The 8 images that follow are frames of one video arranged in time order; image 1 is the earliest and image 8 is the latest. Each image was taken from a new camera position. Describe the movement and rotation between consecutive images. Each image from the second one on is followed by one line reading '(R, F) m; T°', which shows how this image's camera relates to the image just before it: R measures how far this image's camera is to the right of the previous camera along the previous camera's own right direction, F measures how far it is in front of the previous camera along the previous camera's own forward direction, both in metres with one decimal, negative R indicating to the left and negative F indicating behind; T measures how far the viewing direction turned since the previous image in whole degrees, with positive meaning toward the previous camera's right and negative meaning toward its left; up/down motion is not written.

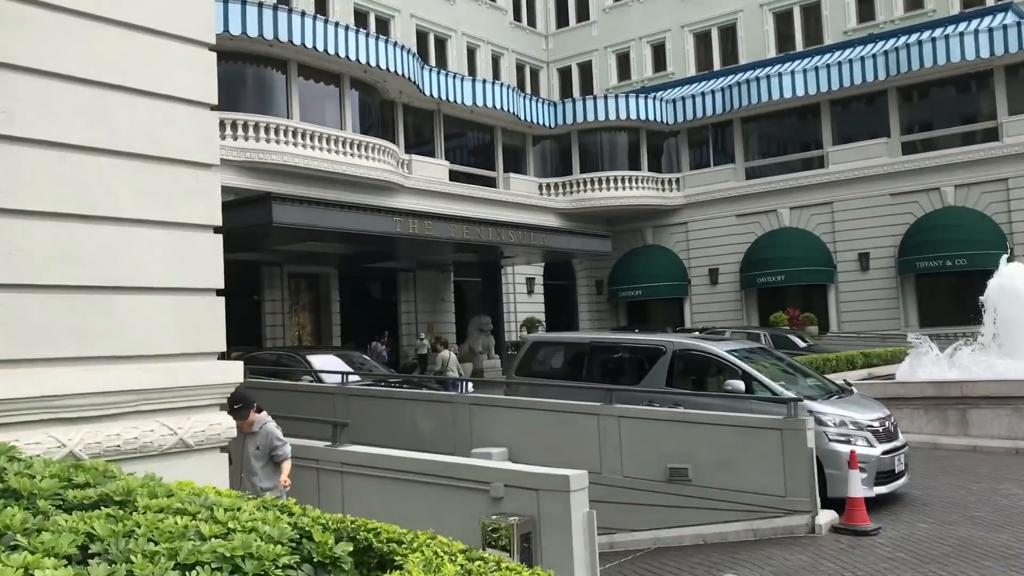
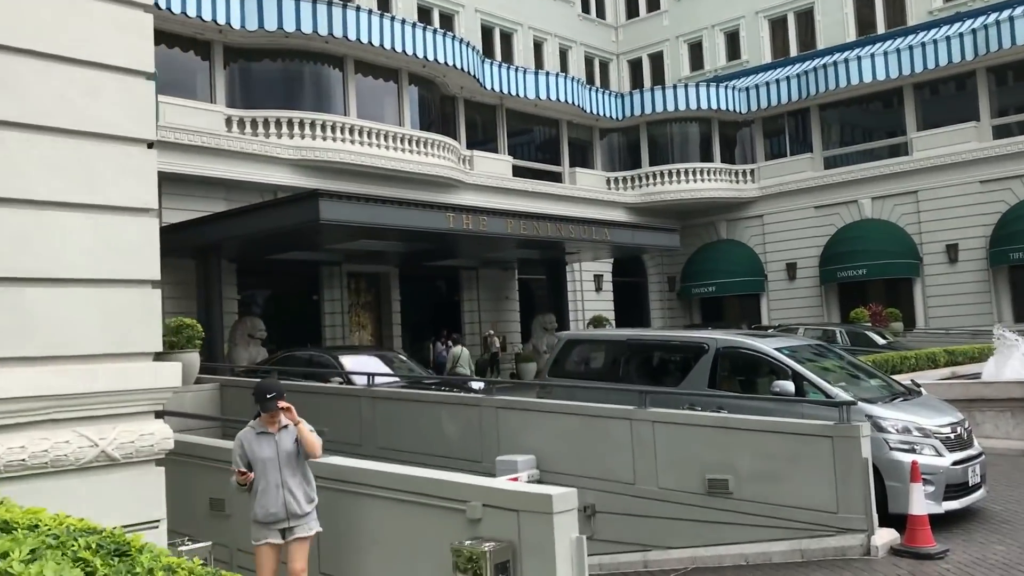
(+0.5, +0.7) m; -5°
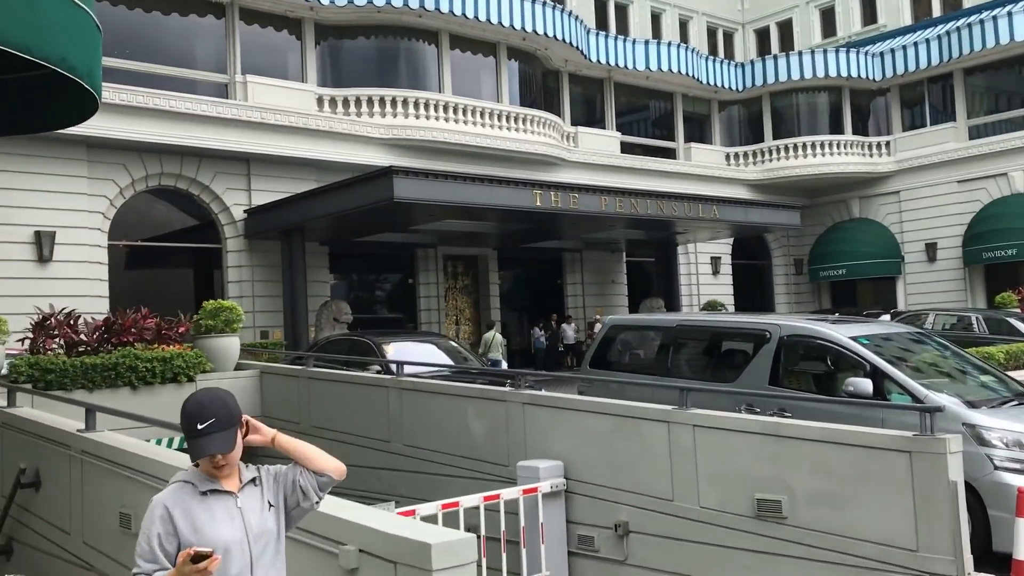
(+0.8, +1.2) m; -8°
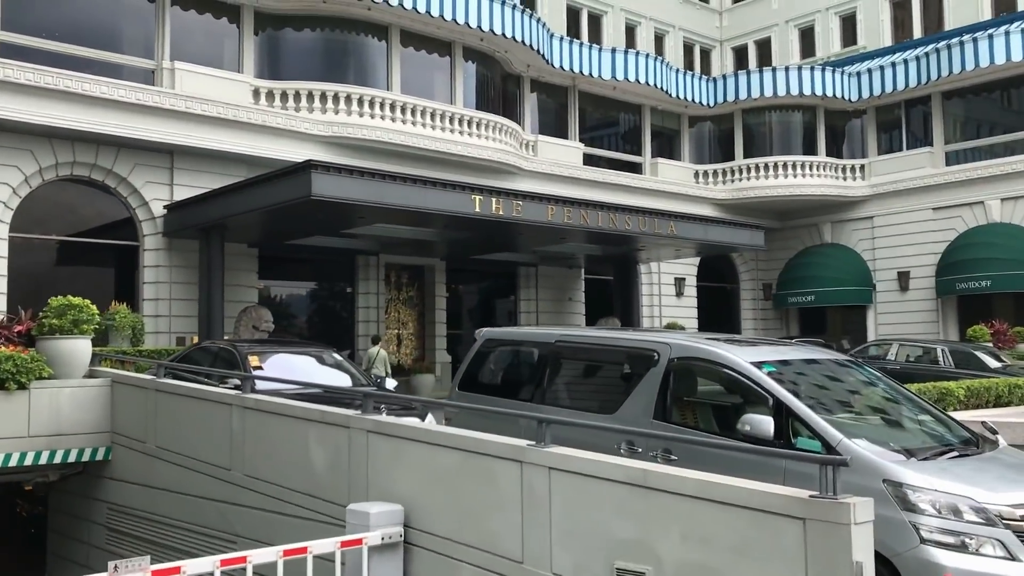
(+0.8, +1.3) m; +1°
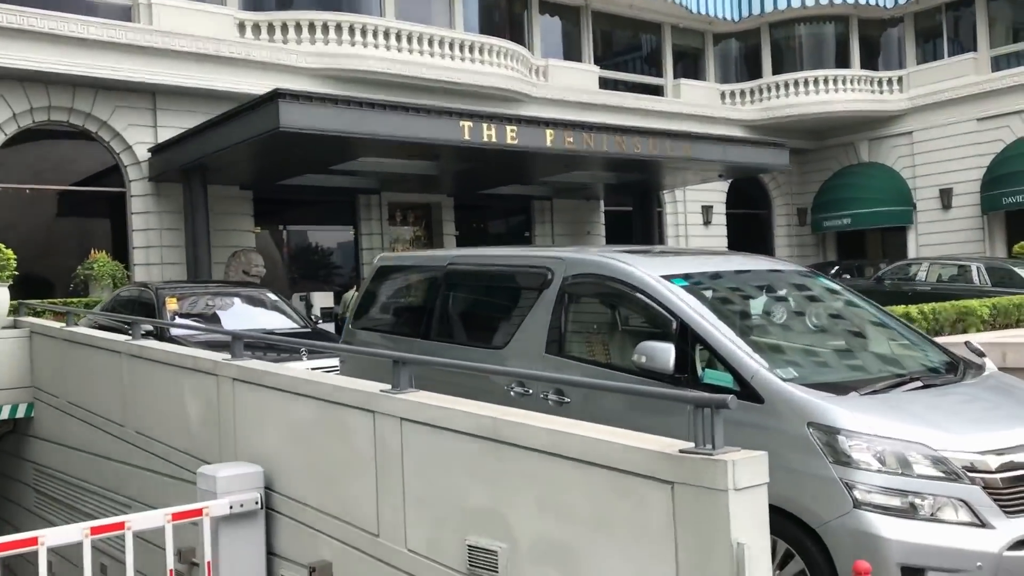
(+0.8, +1.0) m; -3°
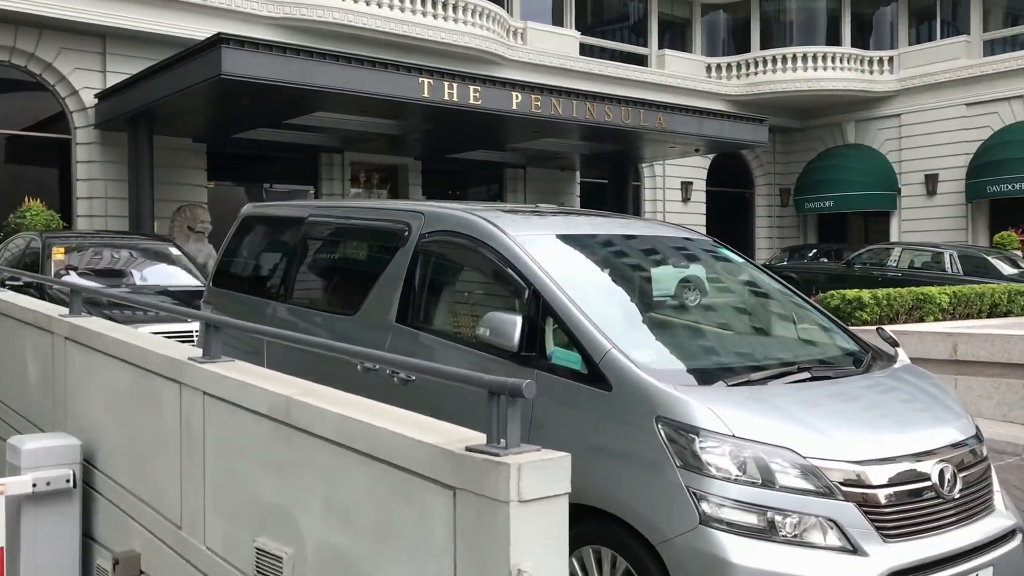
(+0.5, +0.6) m; +1°
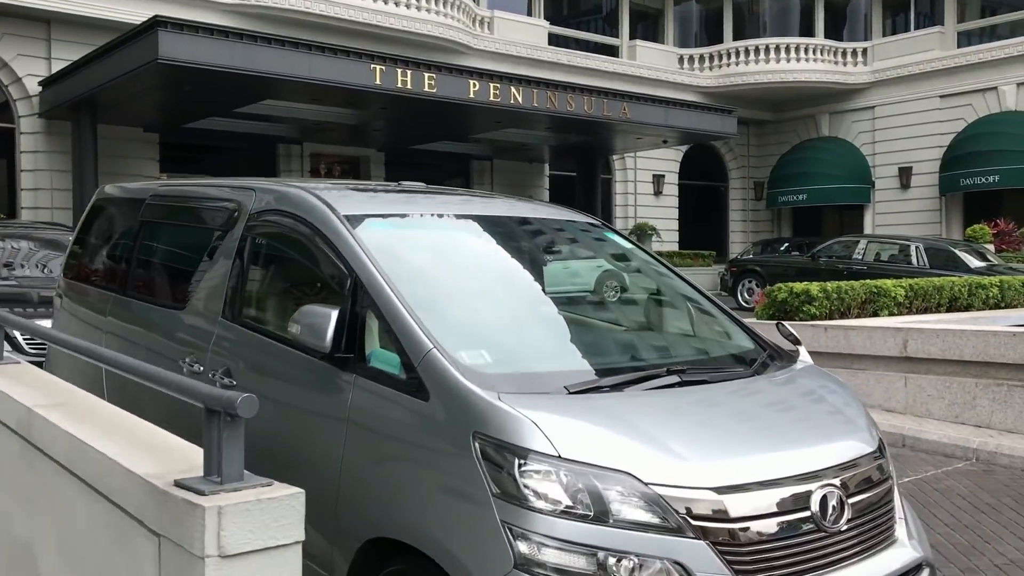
(+0.4, +0.5) m; +1°
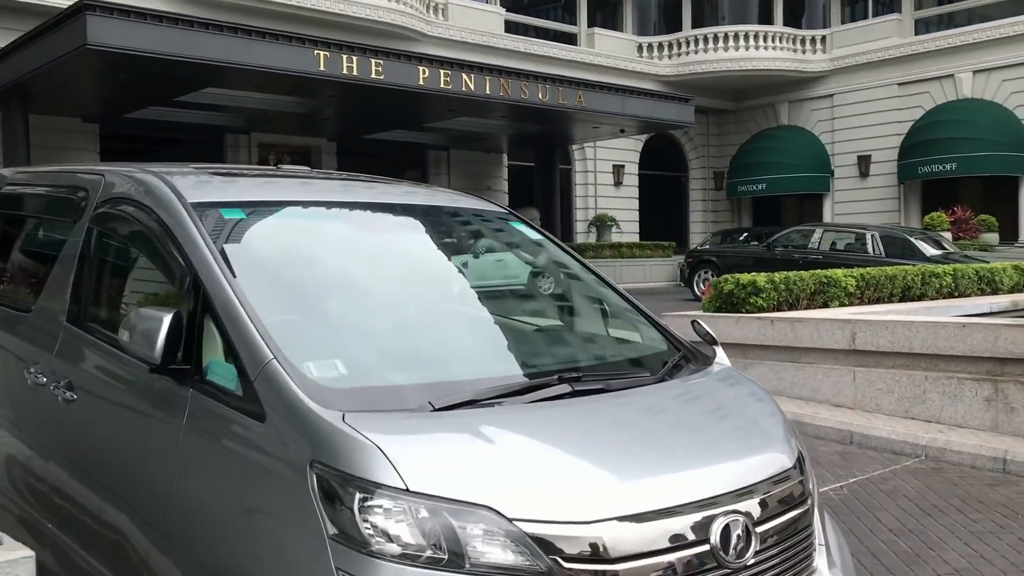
(+0.2, +0.3) m; +2°
